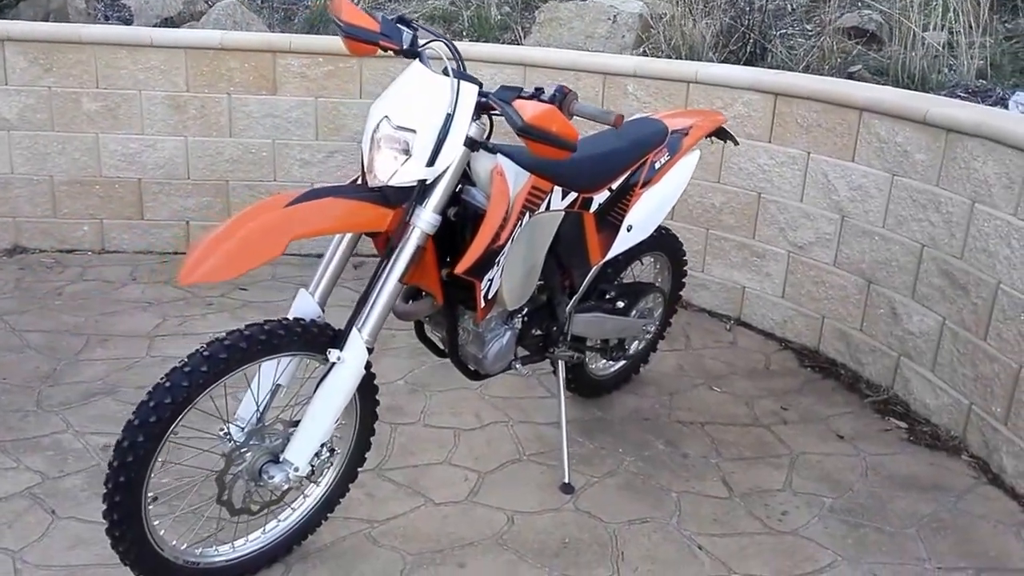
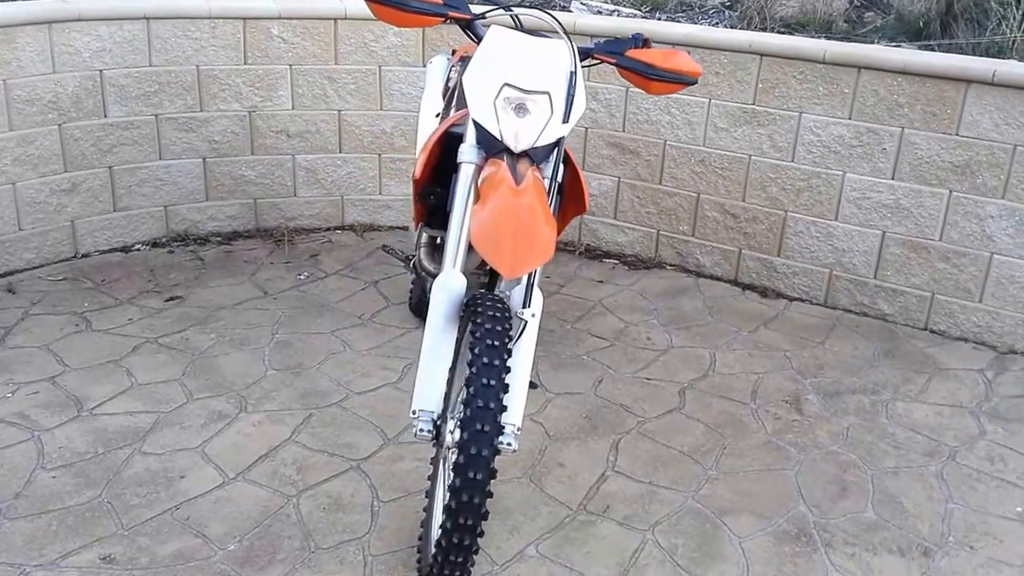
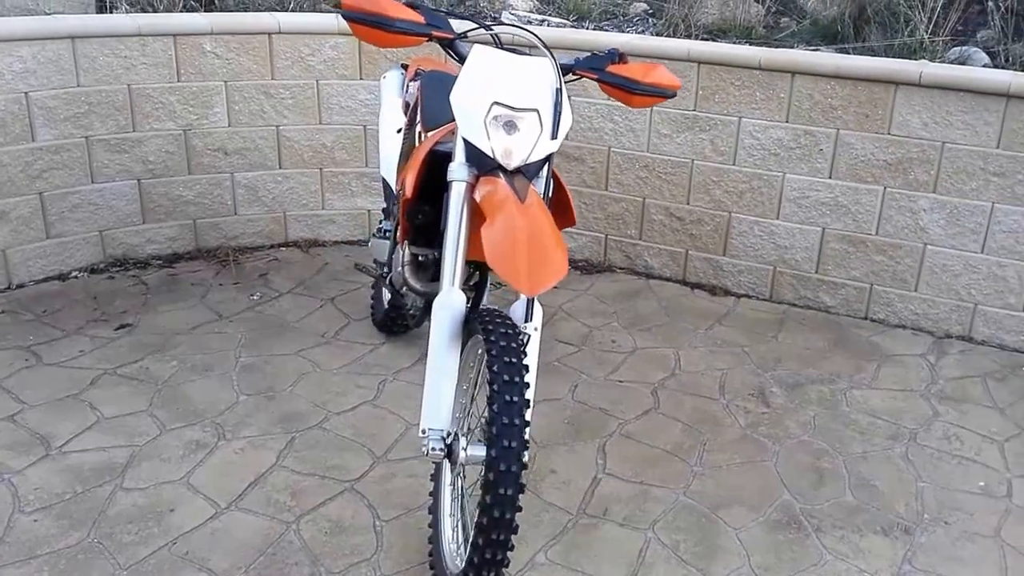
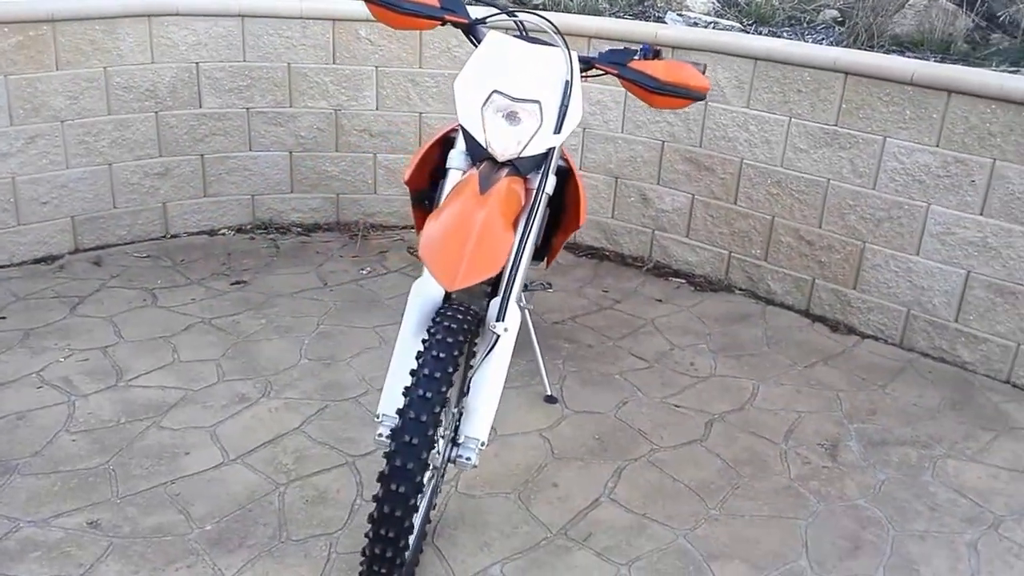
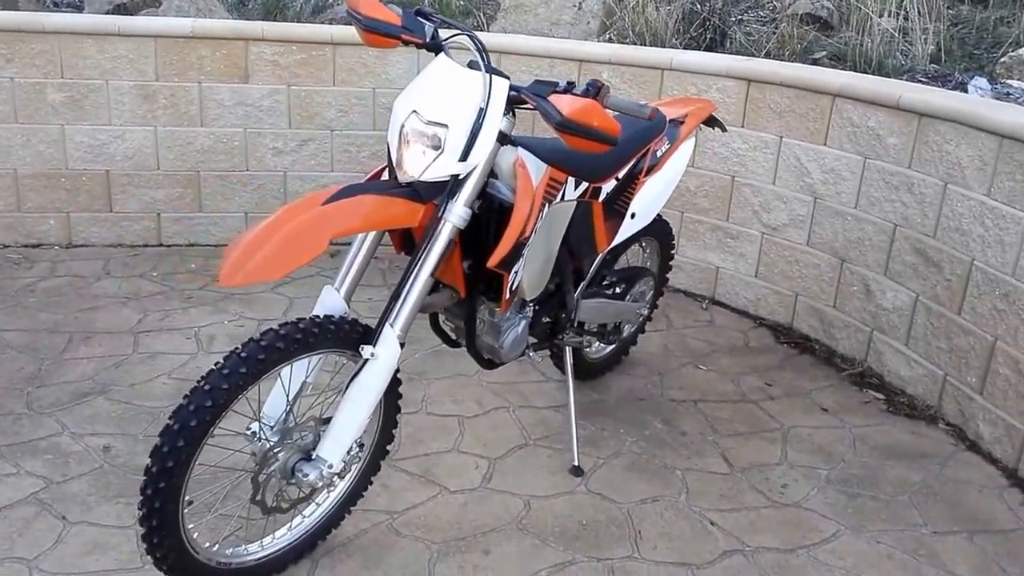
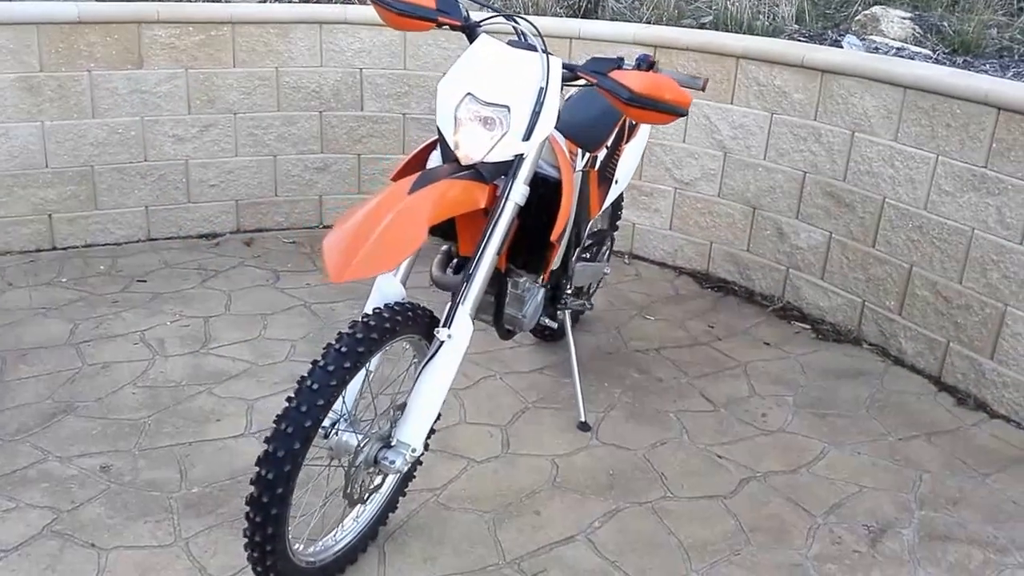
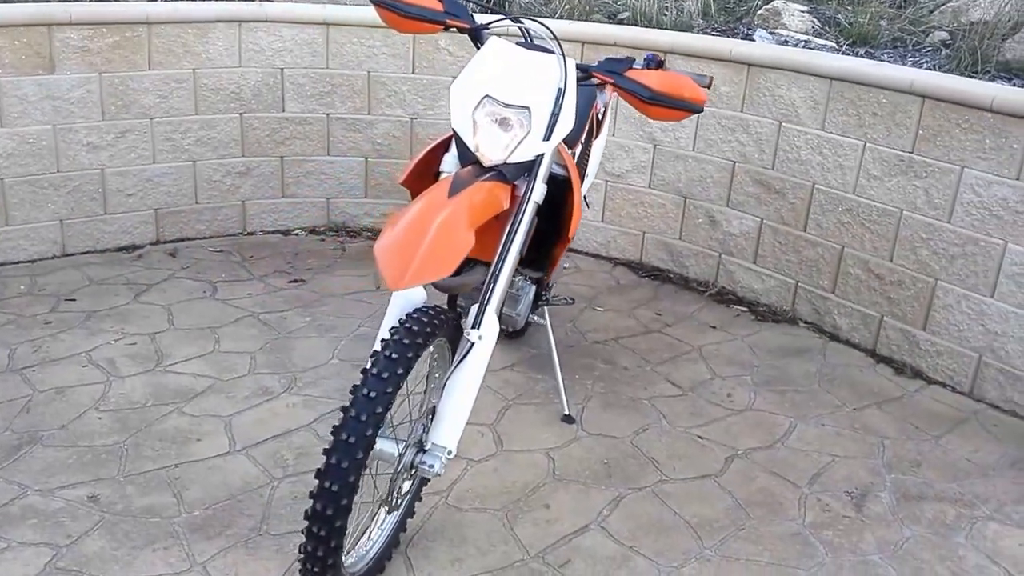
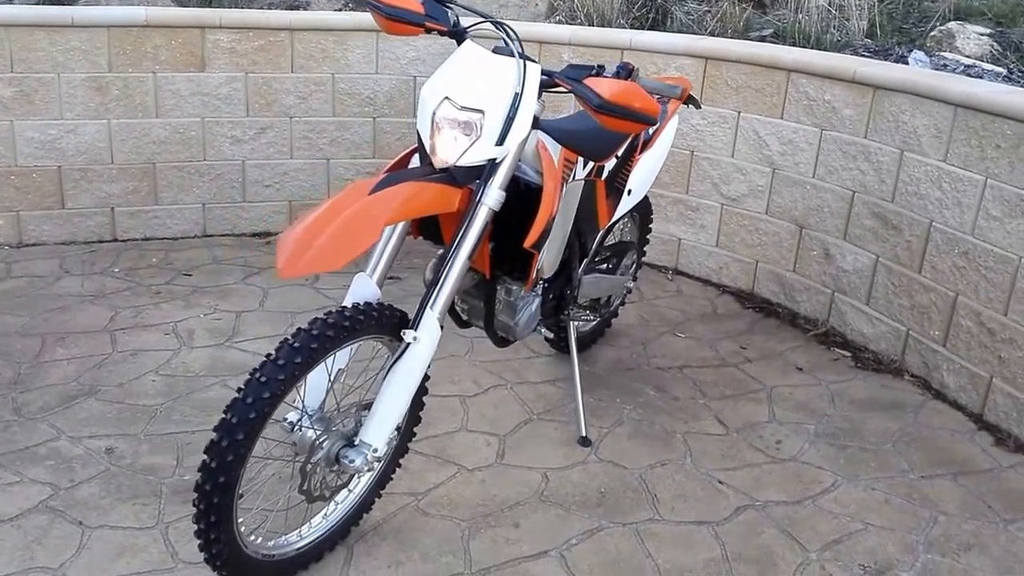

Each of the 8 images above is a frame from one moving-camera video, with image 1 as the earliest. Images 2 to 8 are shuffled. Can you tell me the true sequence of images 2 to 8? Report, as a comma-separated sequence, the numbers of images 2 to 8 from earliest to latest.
5, 8, 6, 7, 4, 2, 3
